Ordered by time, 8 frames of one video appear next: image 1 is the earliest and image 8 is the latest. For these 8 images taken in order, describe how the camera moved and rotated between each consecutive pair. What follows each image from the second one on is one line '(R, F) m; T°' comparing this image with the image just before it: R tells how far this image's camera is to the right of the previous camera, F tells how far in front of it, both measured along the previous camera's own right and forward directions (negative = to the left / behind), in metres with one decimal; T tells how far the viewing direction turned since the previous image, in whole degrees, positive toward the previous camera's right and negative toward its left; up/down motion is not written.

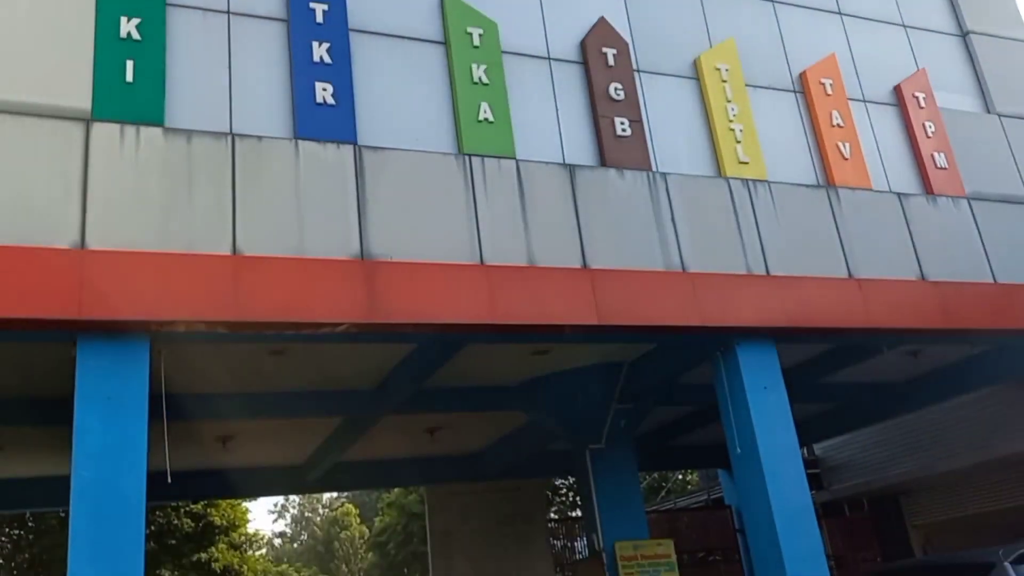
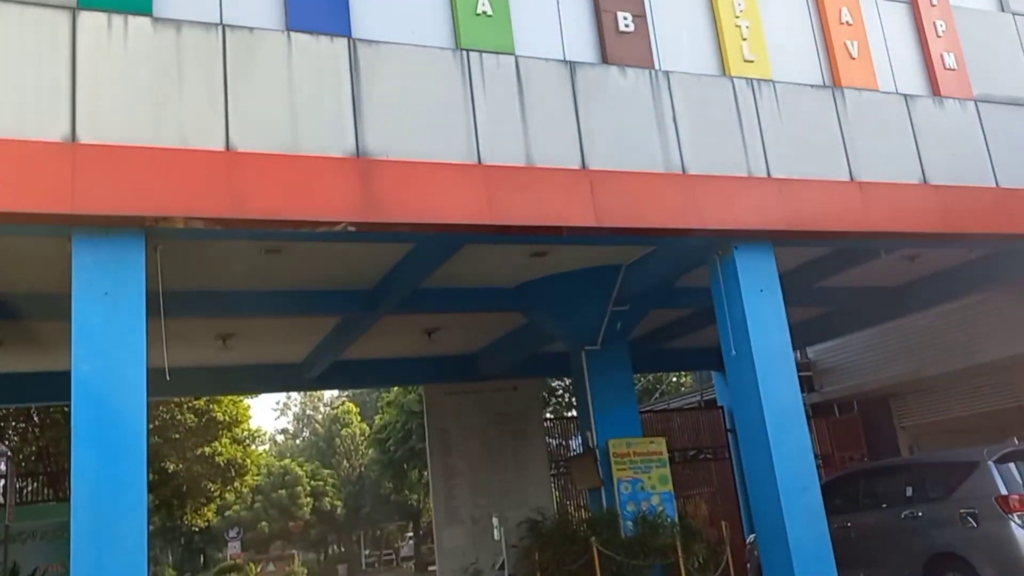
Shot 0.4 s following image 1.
(0.0, 0.0) m; 0°
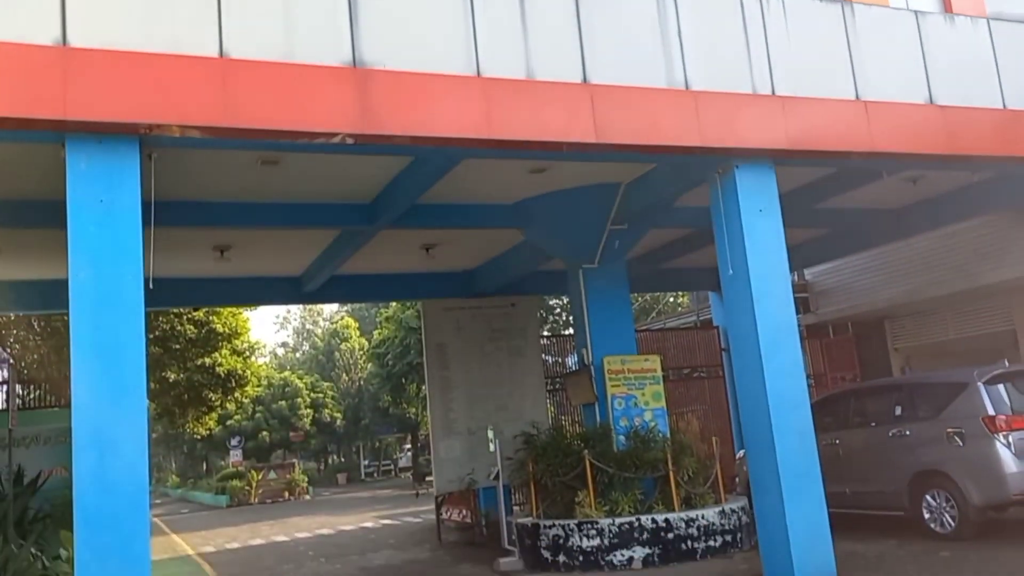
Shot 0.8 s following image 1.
(0.0, 0.0) m; 0°
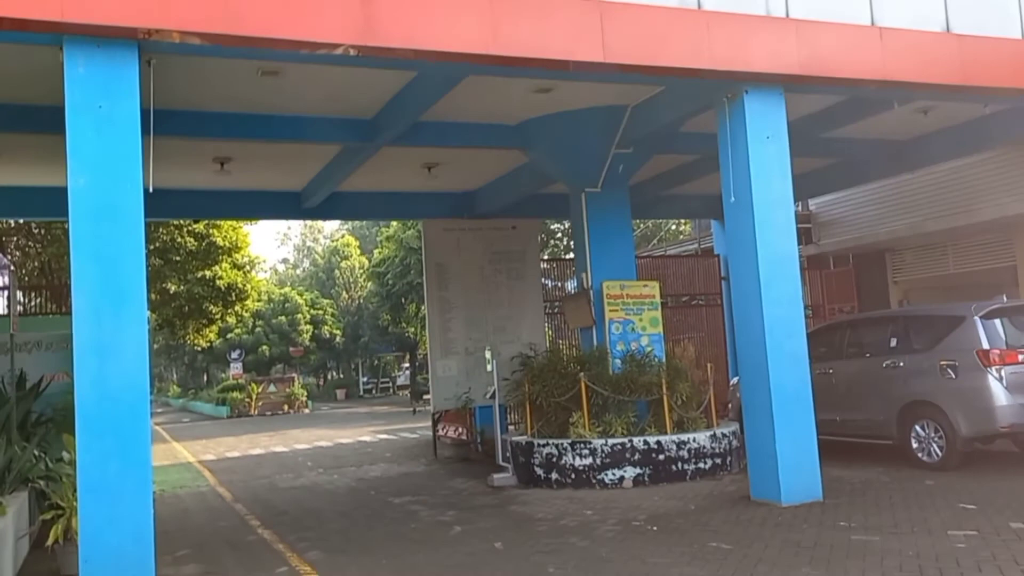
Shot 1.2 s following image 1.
(0.0, 0.0) m; 0°
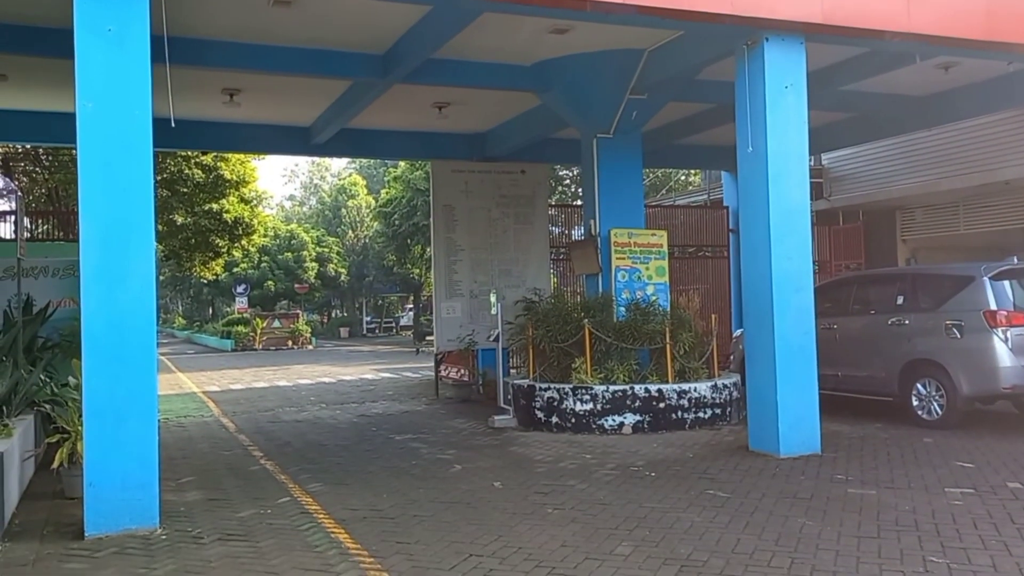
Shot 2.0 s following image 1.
(0.0, 0.0) m; 0°
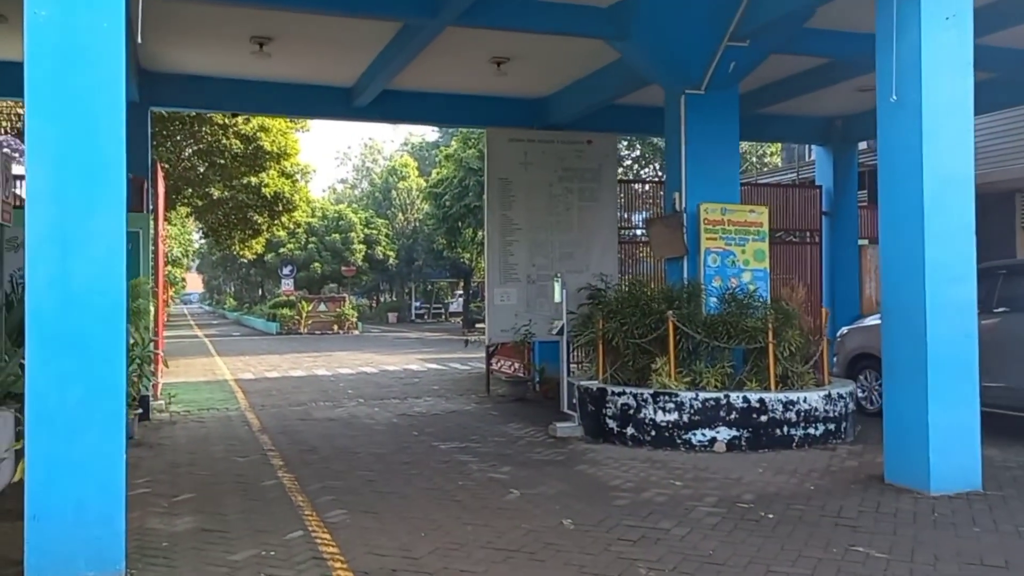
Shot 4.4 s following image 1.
(-0.2, +1.7) m; -3°
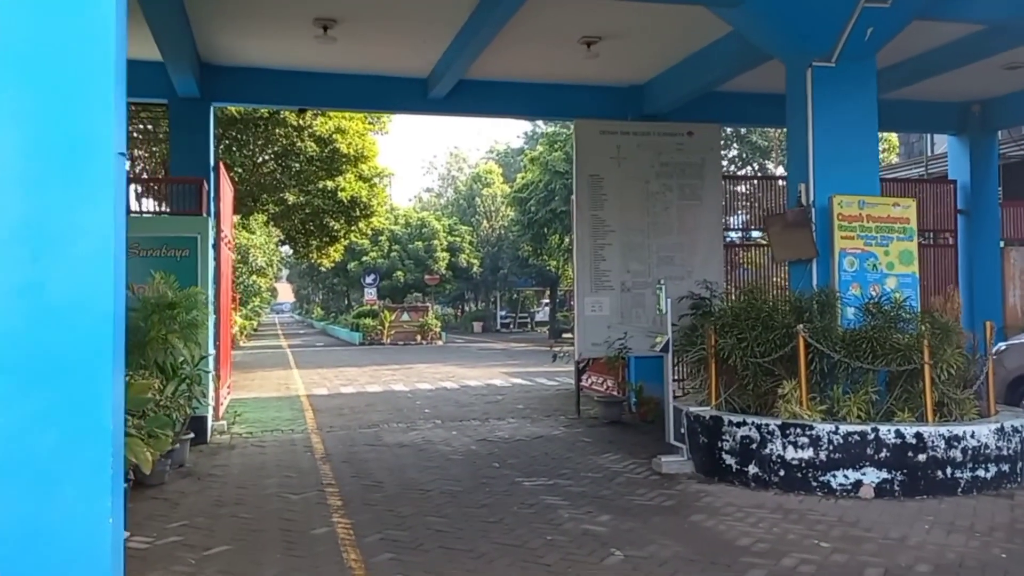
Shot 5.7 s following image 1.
(-0.1, +1.3) m; -6°
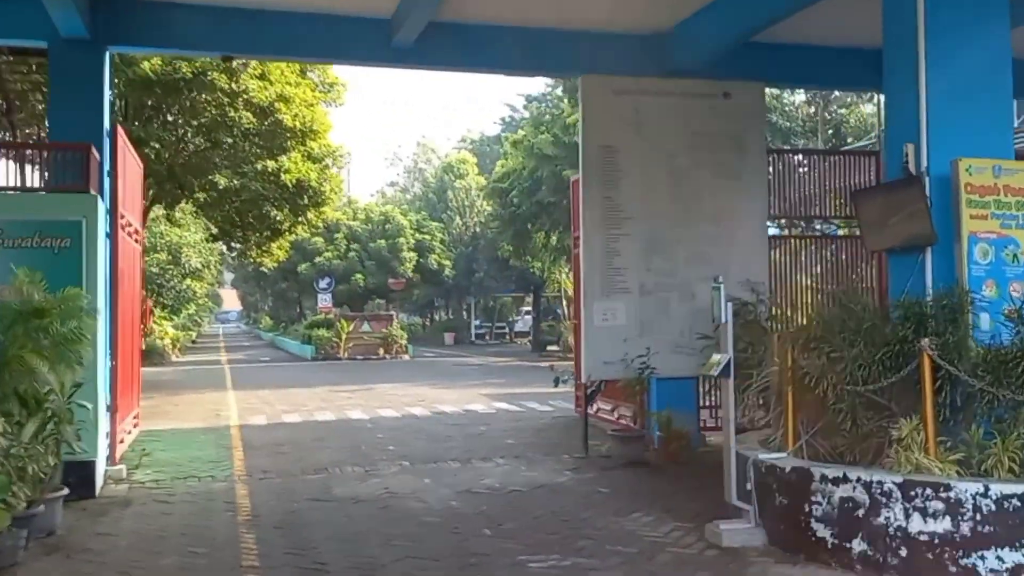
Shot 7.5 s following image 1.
(-0.2, +2.2) m; +2°
